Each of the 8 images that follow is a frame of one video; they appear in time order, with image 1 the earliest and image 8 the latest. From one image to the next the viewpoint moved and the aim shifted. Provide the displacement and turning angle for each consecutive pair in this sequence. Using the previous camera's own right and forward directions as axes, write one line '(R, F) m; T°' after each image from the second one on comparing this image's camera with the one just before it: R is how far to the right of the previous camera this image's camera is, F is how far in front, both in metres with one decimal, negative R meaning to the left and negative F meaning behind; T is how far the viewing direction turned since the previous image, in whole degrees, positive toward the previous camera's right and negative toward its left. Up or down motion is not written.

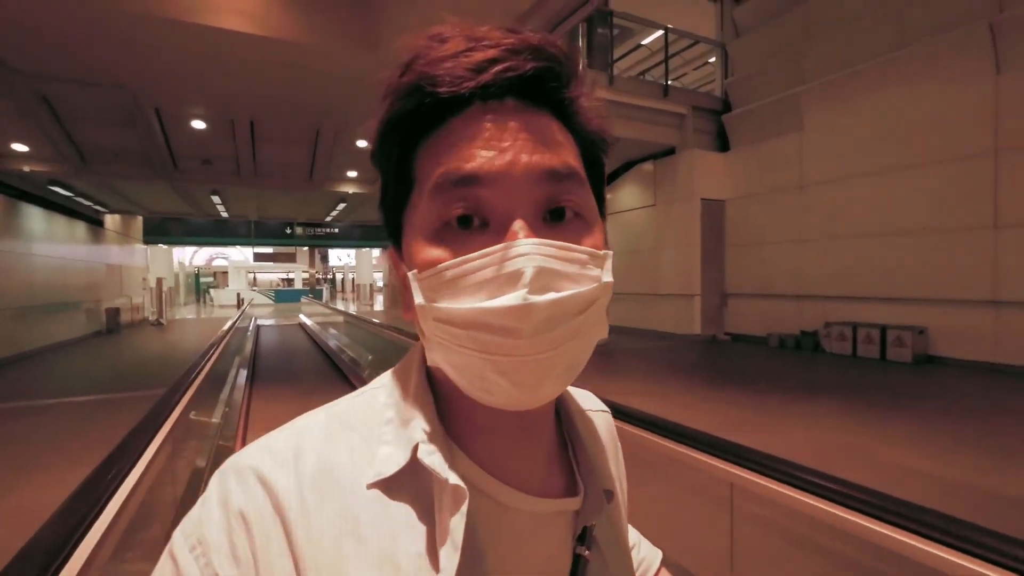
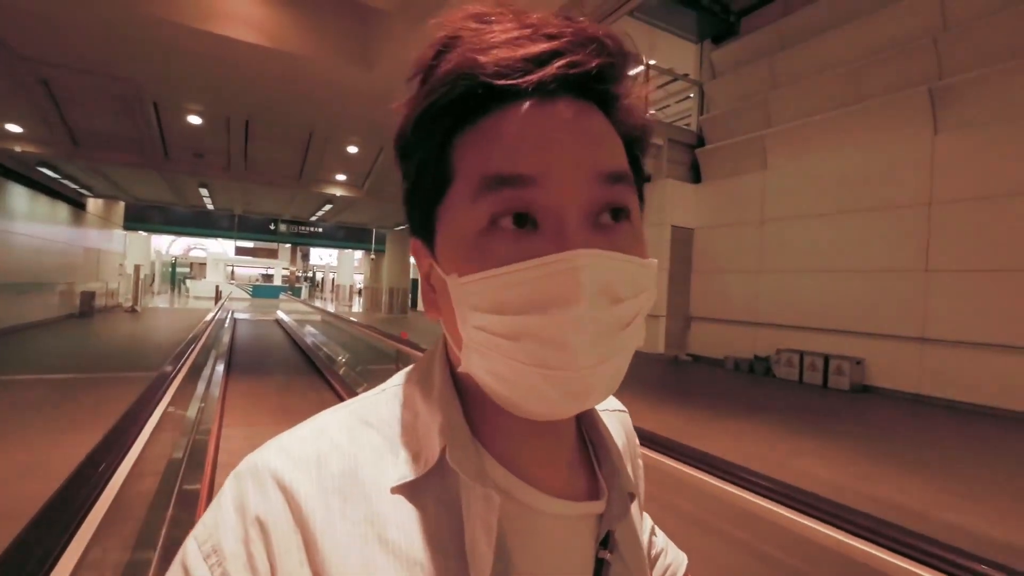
(+0.1, -0.3) m; +2°
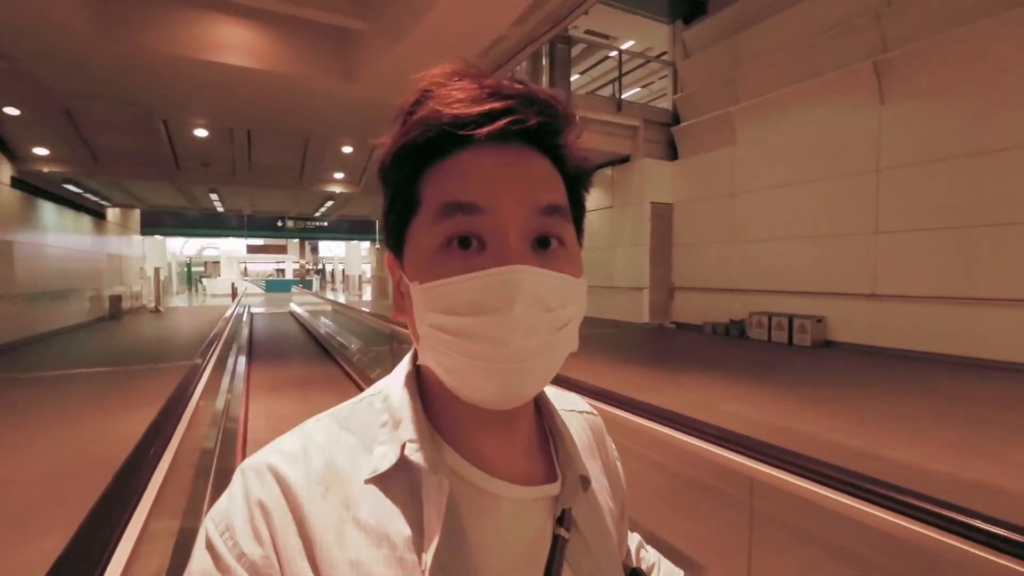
(+0.3, -0.6) m; -1°
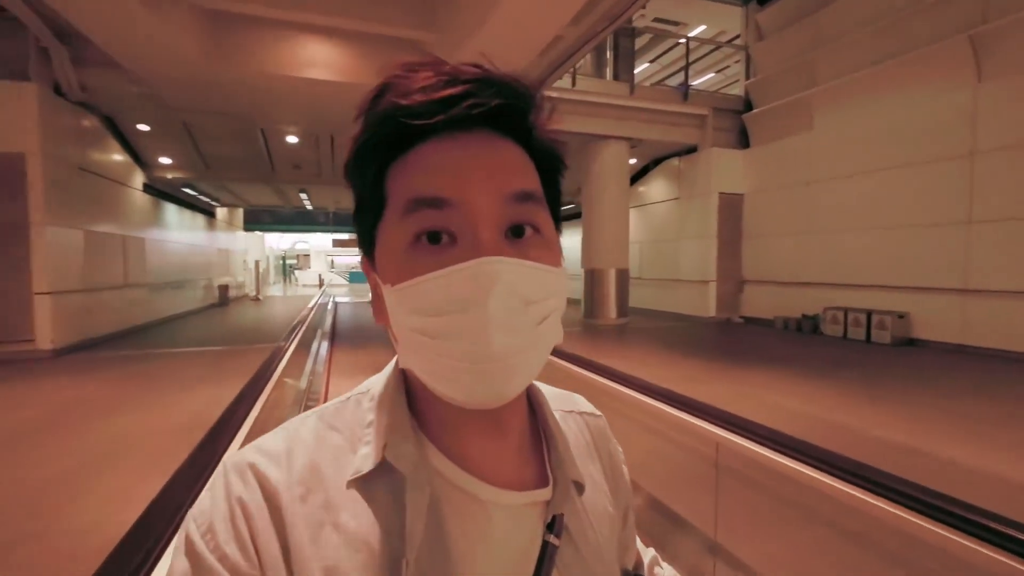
(+0.2, -0.2) m; -8°
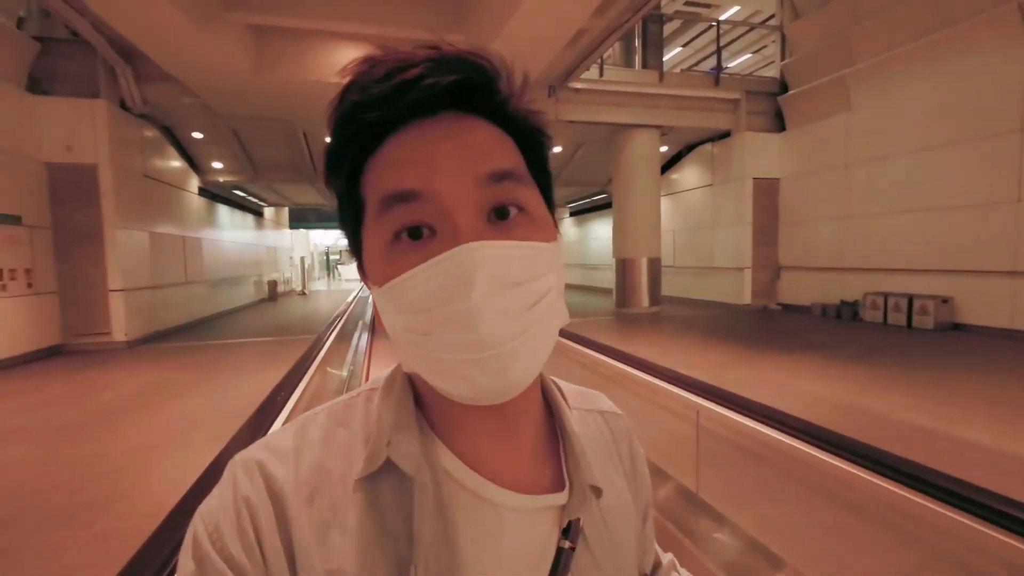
(+0.1, -0.2) m; -4°
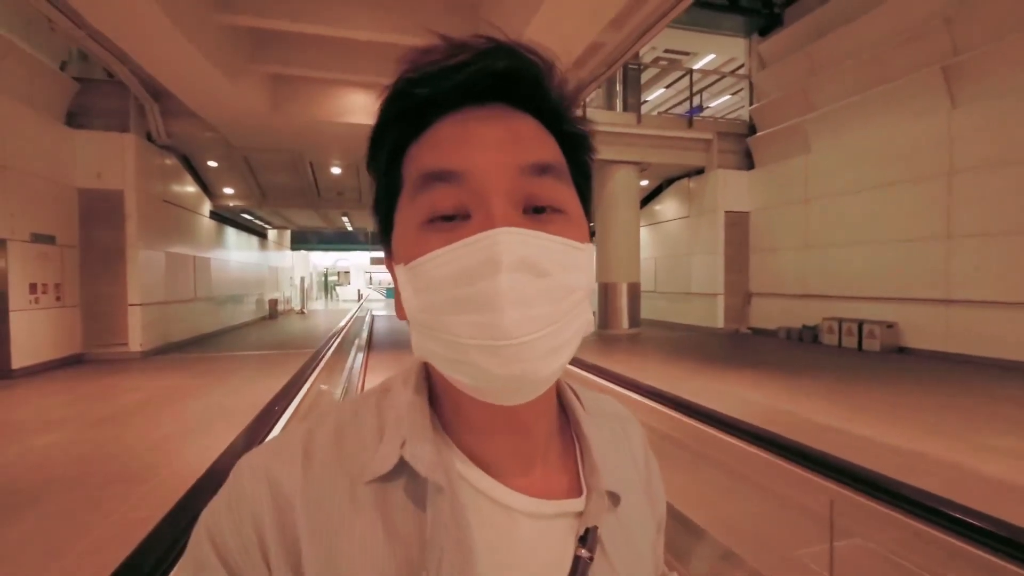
(+0.1, -0.5) m; 0°
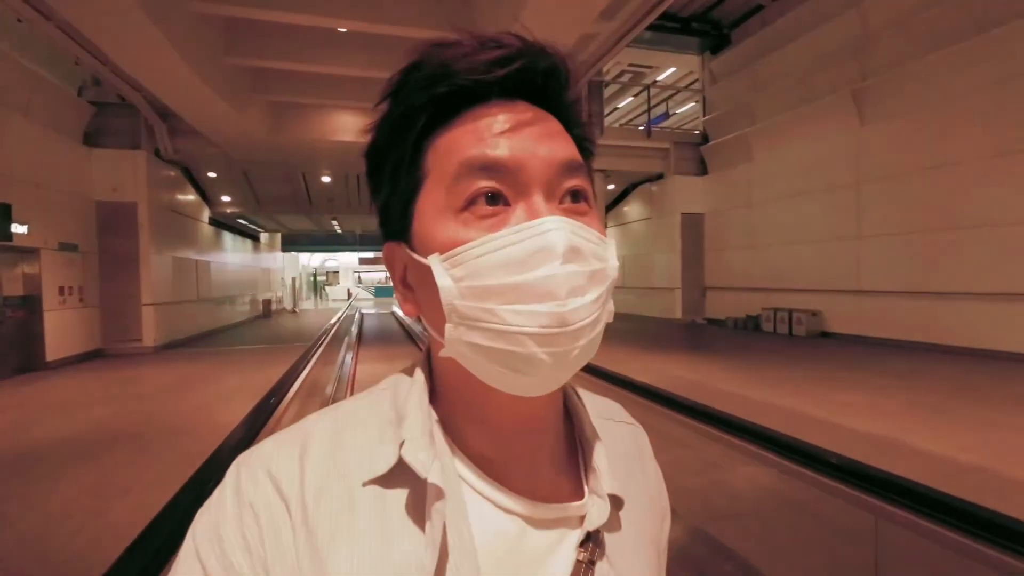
(+0.2, -0.8) m; +1°
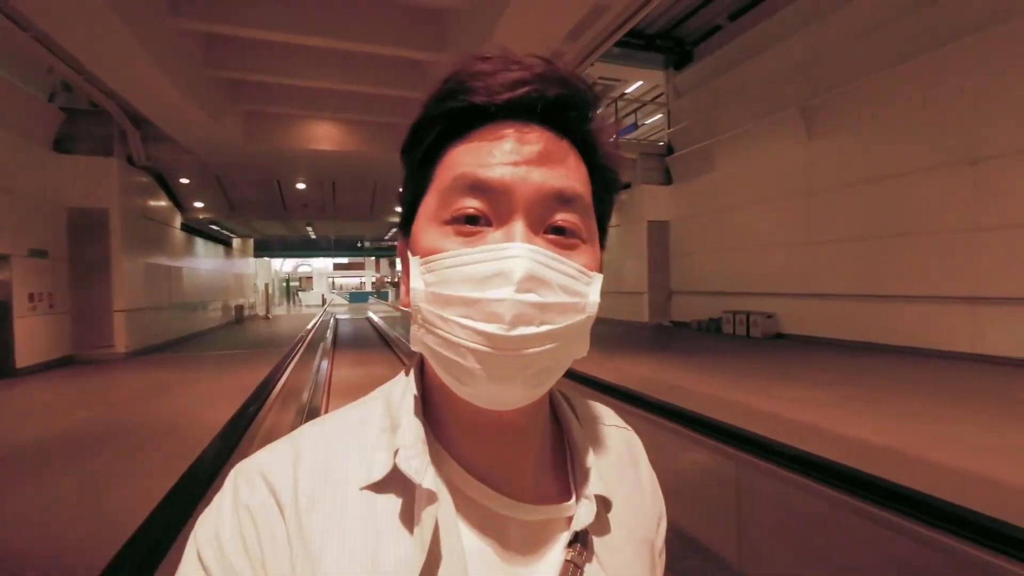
(0.0, -0.3) m; +3°
